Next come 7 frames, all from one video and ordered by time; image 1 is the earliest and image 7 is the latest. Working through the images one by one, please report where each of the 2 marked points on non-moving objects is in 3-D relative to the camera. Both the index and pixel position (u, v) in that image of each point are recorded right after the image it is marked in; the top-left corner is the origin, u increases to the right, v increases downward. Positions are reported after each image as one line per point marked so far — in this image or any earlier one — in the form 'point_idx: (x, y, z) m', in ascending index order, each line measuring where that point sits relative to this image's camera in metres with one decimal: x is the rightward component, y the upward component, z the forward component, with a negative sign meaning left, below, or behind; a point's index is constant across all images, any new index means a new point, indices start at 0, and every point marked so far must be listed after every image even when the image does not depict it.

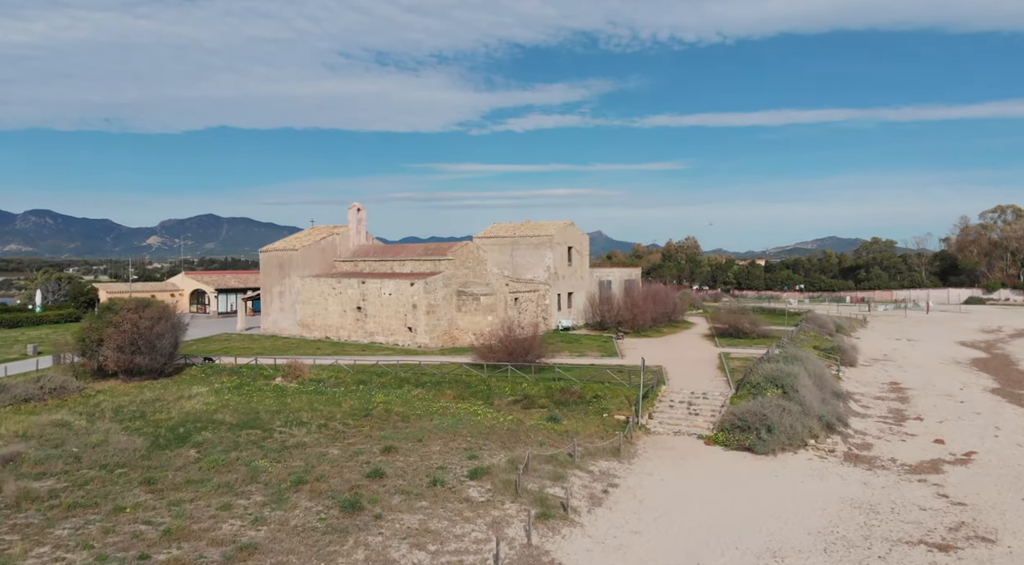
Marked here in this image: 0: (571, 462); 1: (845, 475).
0: (+1.3, -4.1, +16.3) m
1: (+8.0, -4.6, +17.1) m
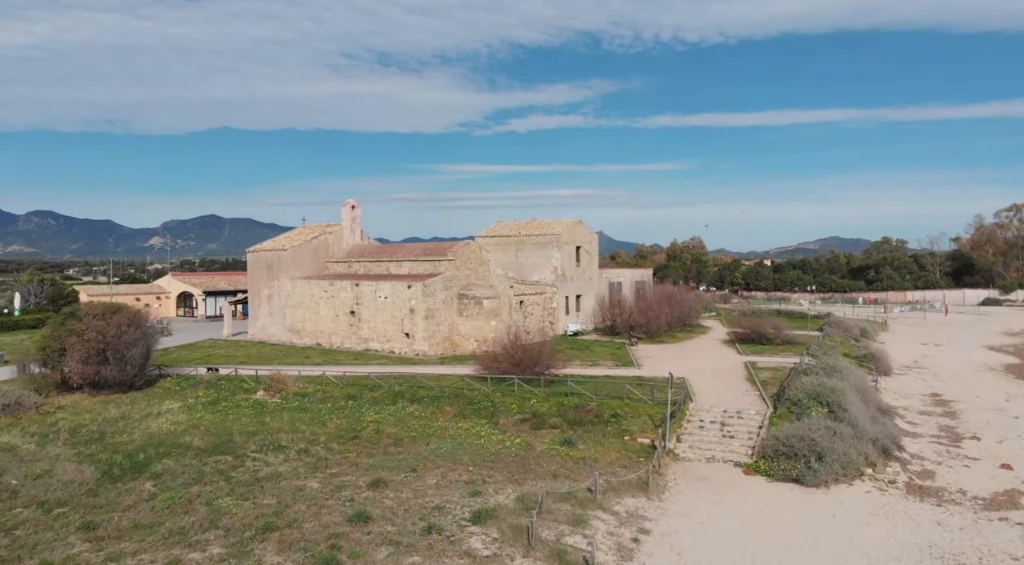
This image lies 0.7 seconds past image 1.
0: (+1.5, -4.2, +13.7) m
1: (+8.2, -4.7, +14.5) m
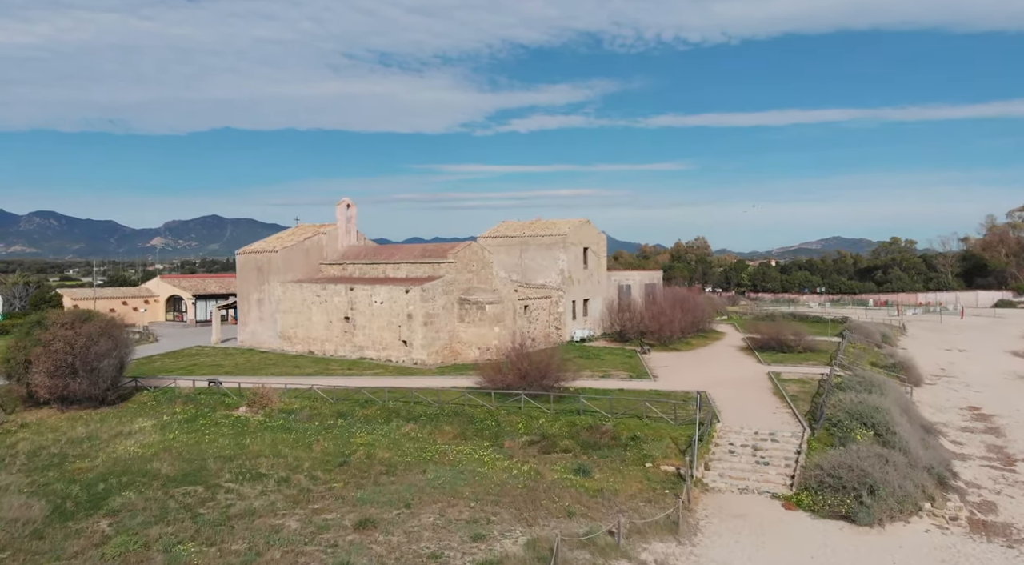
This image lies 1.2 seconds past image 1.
0: (+1.7, -4.3, +11.8) m
1: (+8.3, -4.9, +12.6) m
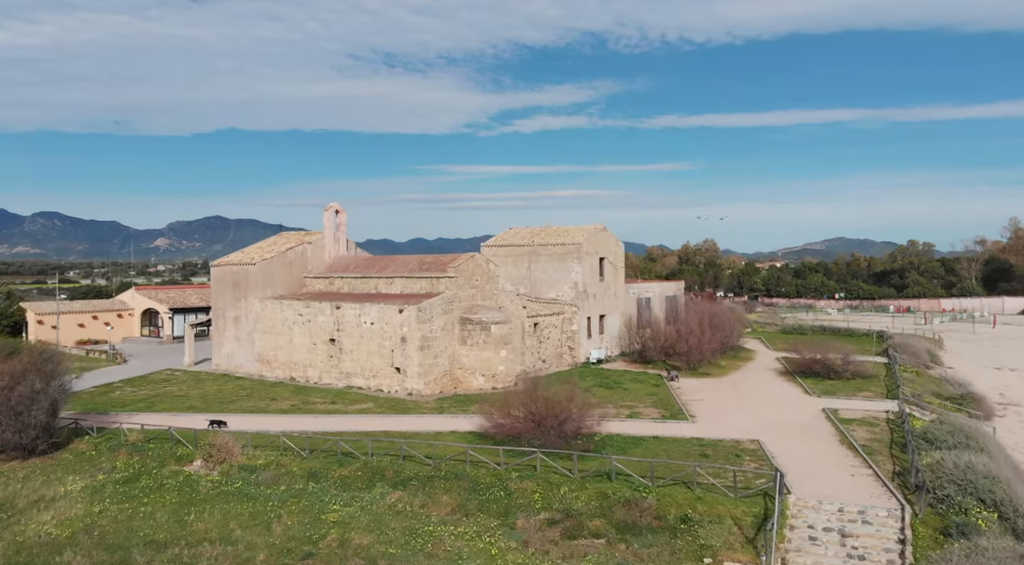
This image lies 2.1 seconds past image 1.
0: (+1.9, -5.0, +8.0) m
1: (+8.6, -5.5, +8.8) m
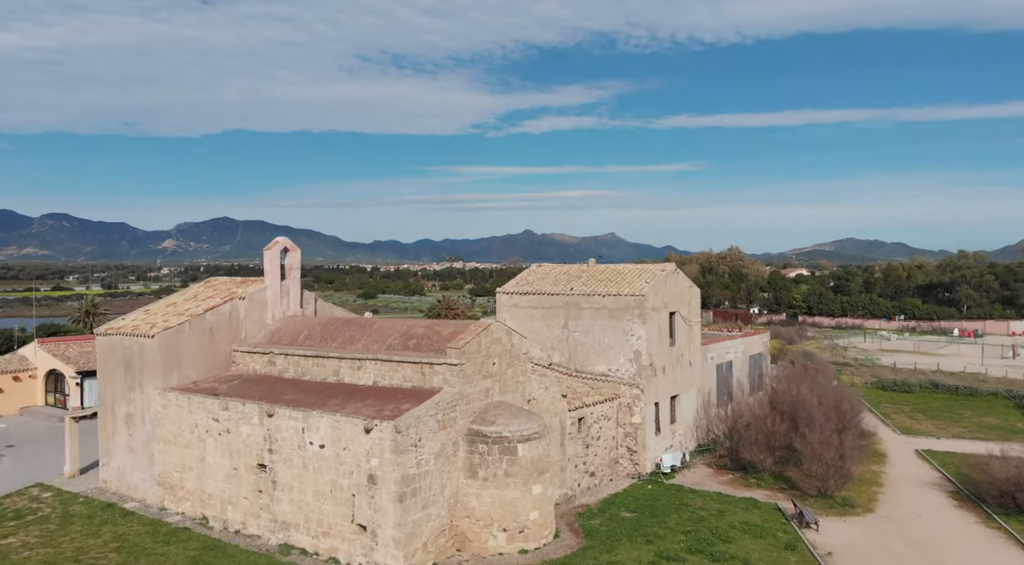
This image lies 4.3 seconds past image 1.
0: (+2.6, -7.1, -2.1) m
1: (+9.3, -7.6, -1.4) m
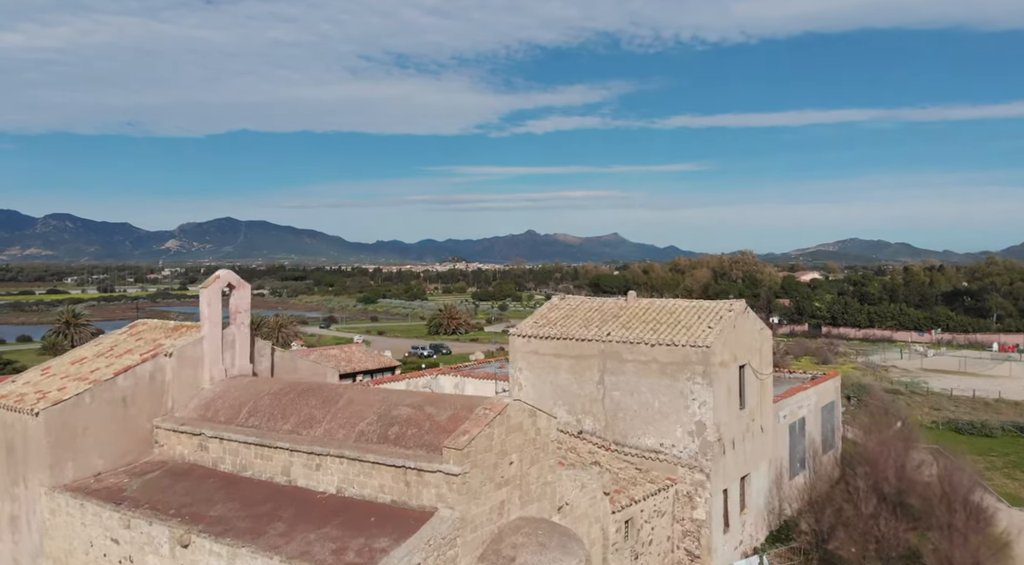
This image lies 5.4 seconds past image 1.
0: (+3.0, -8.1, -7.3) m
1: (+9.6, -8.7, -6.7) m
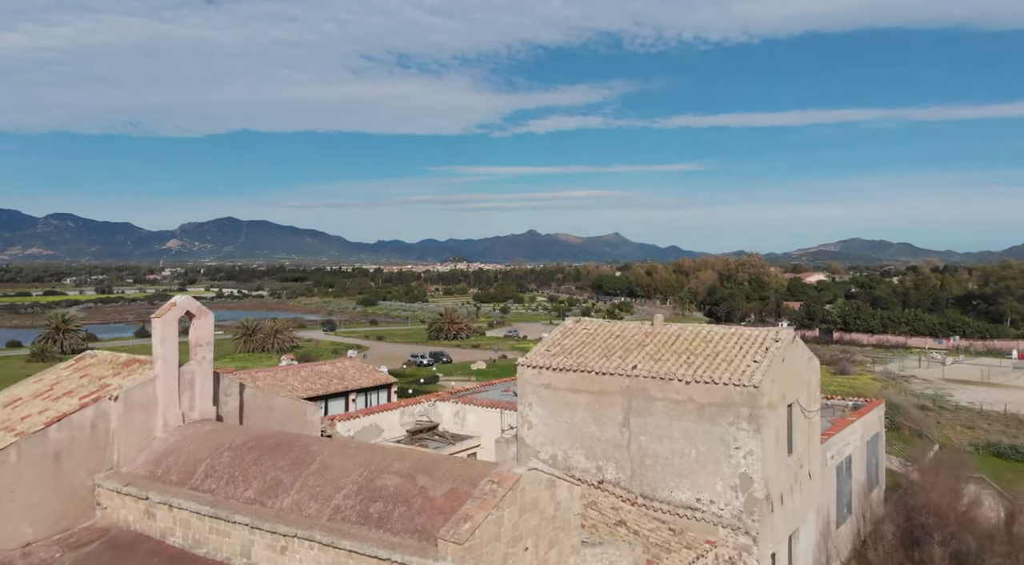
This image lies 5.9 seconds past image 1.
0: (+3.1, -8.7, -9.8) m
1: (+9.8, -9.2, -9.1) m
